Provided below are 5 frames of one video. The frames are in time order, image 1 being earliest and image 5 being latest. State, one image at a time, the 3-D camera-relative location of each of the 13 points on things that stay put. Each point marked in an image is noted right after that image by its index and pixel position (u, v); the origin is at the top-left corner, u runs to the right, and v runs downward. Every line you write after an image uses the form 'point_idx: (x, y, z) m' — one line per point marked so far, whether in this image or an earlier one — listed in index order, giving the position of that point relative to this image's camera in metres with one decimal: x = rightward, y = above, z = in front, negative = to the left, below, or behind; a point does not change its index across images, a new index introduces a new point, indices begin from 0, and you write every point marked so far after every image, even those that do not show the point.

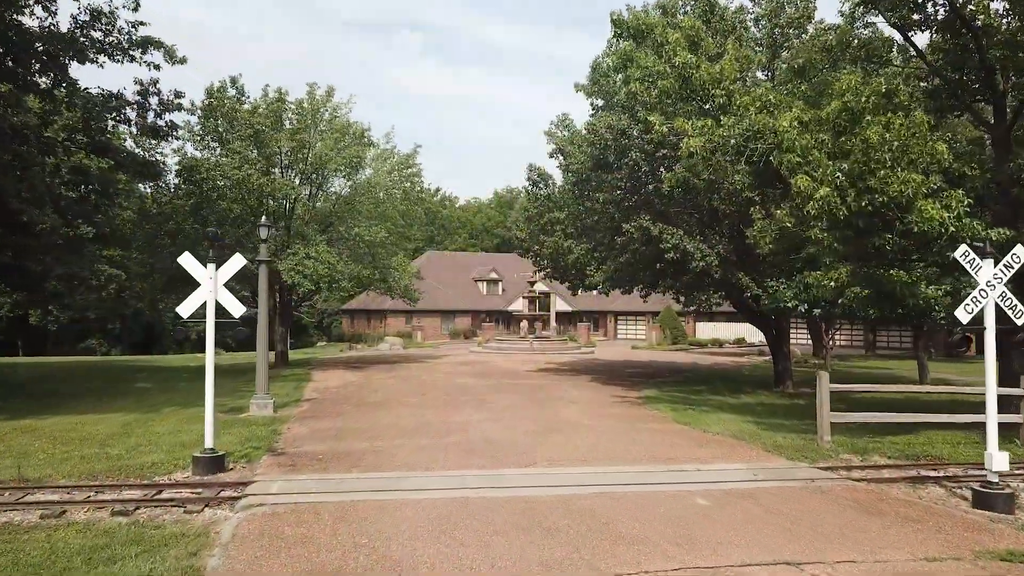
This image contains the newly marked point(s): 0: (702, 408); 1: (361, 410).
0: (+2.7, -1.7, +16.1) m
1: (-2.0, -1.6, +15.1) m
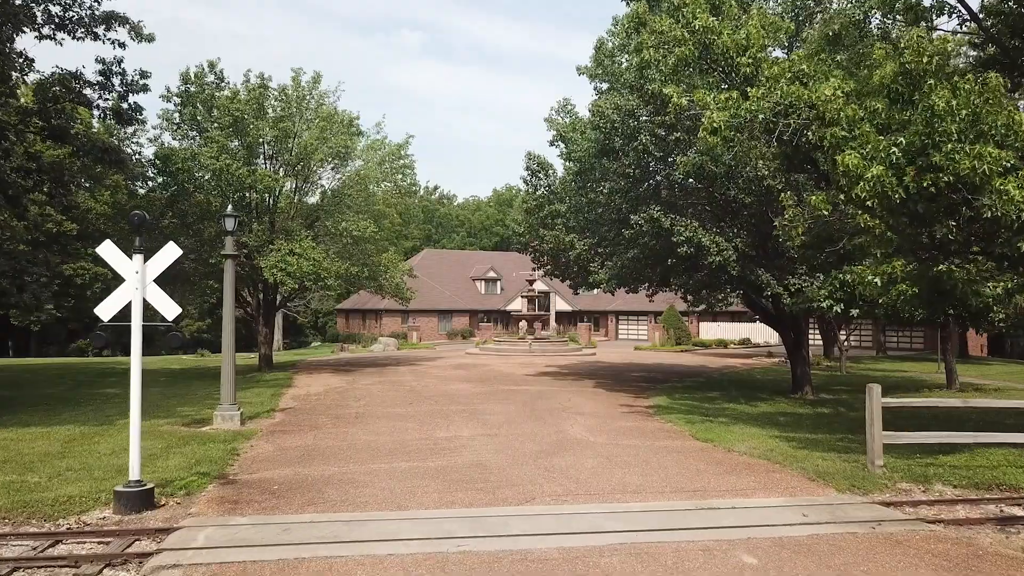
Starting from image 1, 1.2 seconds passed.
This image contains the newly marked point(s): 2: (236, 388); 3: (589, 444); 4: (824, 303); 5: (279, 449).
0: (+2.7, -1.7, +14.4) m
1: (-2.0, -1.6, +13.4) m
2: (-3.3, -1.2, +13.6) m
3: (+0.7, -1.5, +10.7) m
4: (+3.4, -0.2, +12.1) m
5: (-2.3, -1.6, +11.0) m
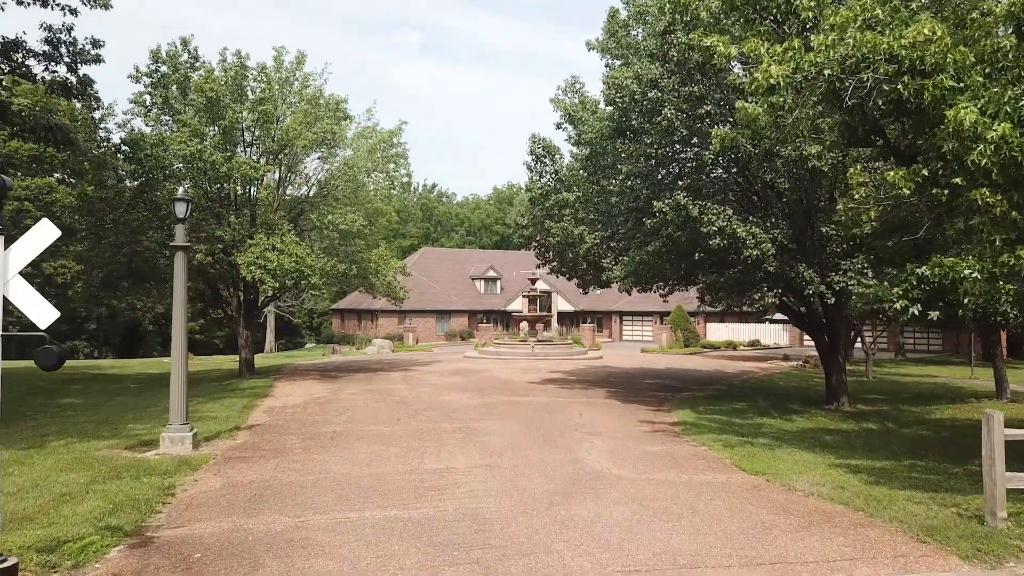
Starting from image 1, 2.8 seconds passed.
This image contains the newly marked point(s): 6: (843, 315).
0: (+2.7, -1.7, +12.3) m
1: (-2.0, -1.6, +11.3) m
2: (-3.3, -1.2, +11.4) m
3: (+0.8, -1.5, +8.6) m
4: (+3.4, -0.1, +10.0) m
5: (-2.2, -1.5, +8.8) m
6: (+5.3, -0.4, +17.9) m
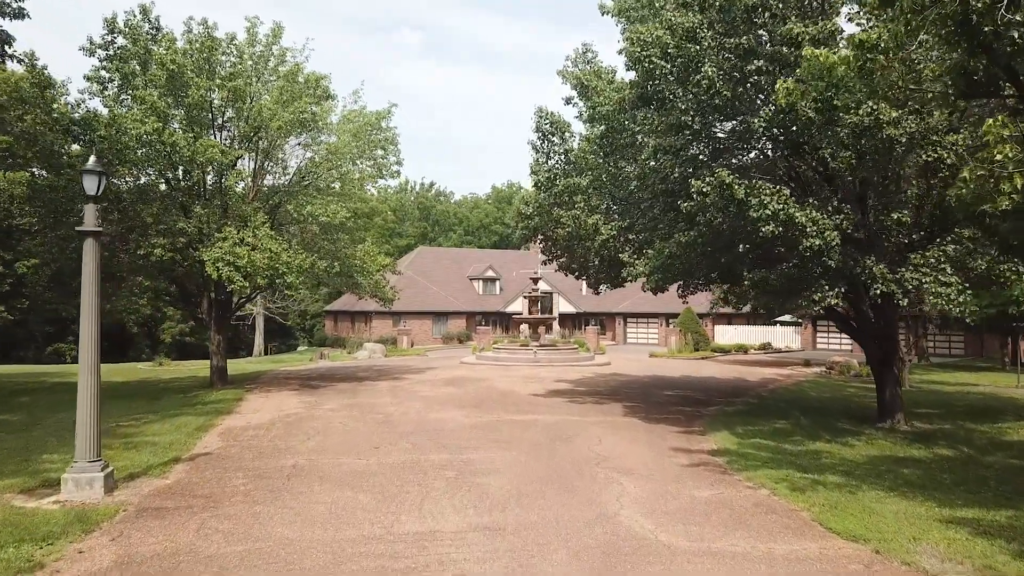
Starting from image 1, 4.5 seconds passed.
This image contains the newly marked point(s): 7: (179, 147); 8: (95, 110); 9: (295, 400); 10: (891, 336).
0: (+2.7, -1.6, +9.8) m
1: (-2.0, -1.6, +8.7) m
2: (-3.2, -1.2, +8.9) m
3: (+0.8, -1.5, +6.0) m
4: (+3.4, -0.1, +7.5) m
5: (-2.2, -1.5, +6.3) m
6: (+5.3, -0.4, +15.4) m
7: (-5.7, +2.4, +19.2) m
8: (-7.3, +3.1, +19.8) m
9: (-3.6, -1.8, +18.4) m
10: (+5.2, -0.7, +15.5) m
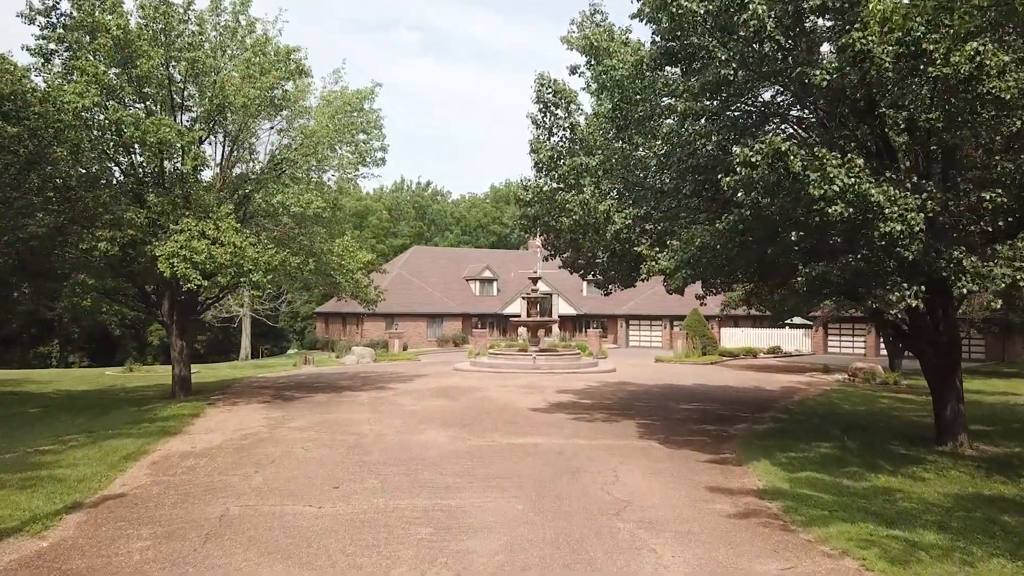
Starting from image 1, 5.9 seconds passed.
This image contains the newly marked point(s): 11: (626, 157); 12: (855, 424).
0: (+2.7, -1.6, +7.4) m
1: (-2.0, -1.5, +6.4) m
2: (-3.3, -1.1, +6.5) m
3: (+0.8, -1.4, +3.7) m
4: (+3.4, -0.1, +5.1) m
5: (-2.2, -1.5, +3.9) m
6: (+5.2, -0.4, +13.0) m
7: (-5.7, +2.4, +16.8) m
8: (-7.4, +3.2, +17.5) m
9: (-3.6, -1.8, +16.1) m
10: (+5.2, -0.7, +13.1) m
11: (+1.3, +1.5, +12.9) m
12: (+5.0, -1.9, +16.2) m
